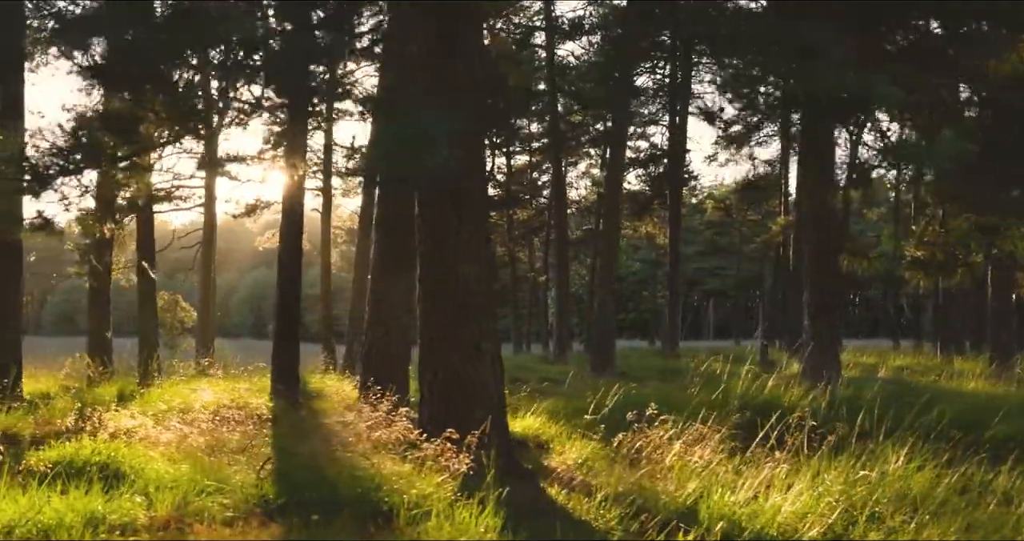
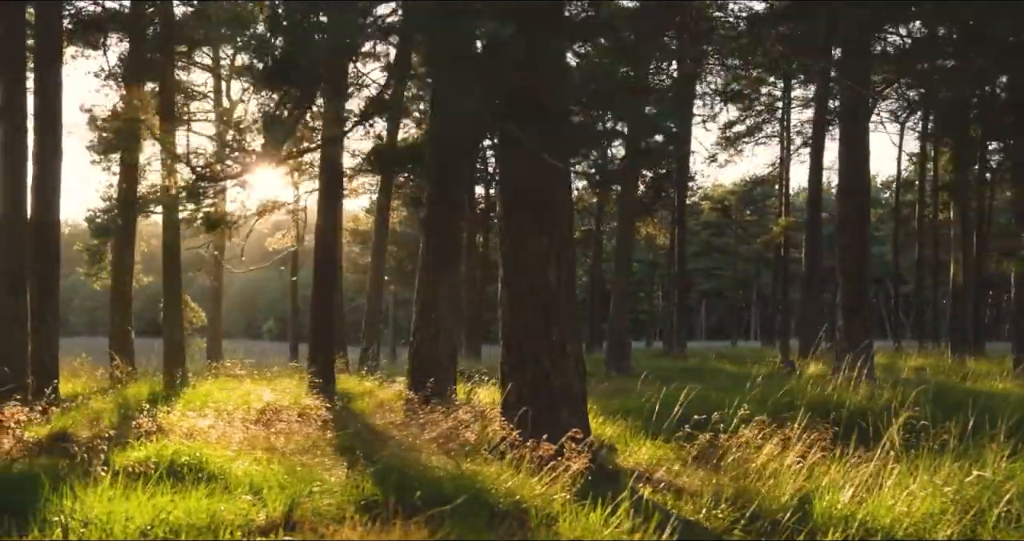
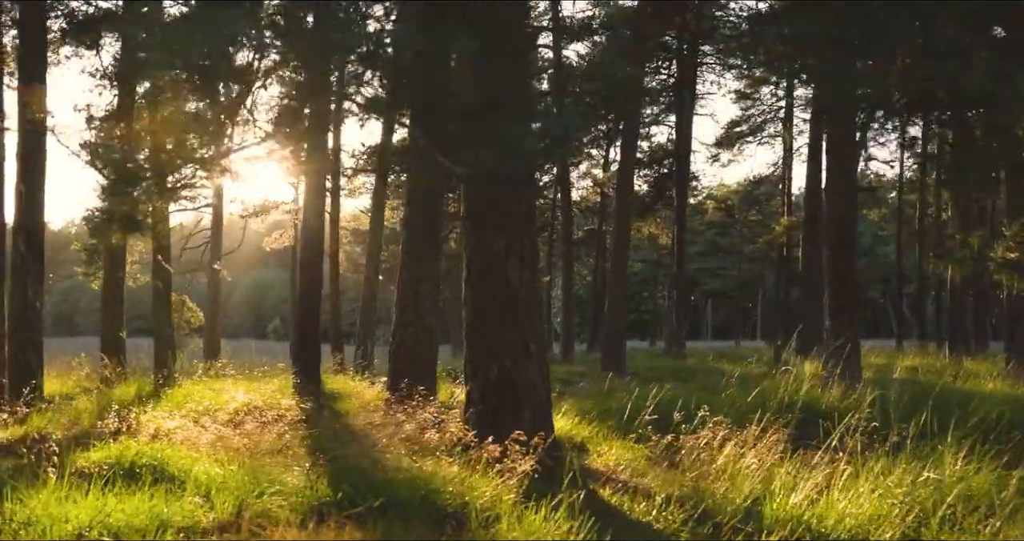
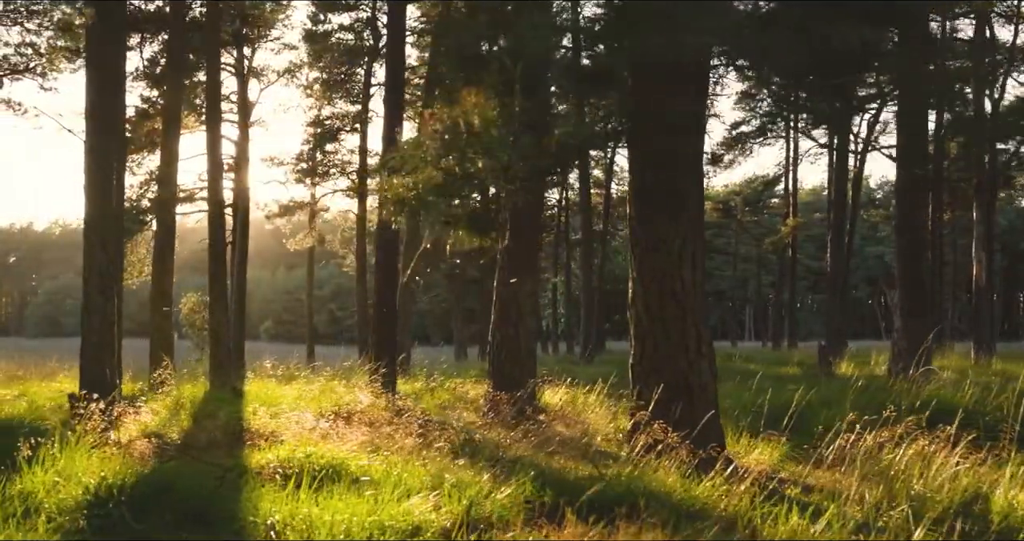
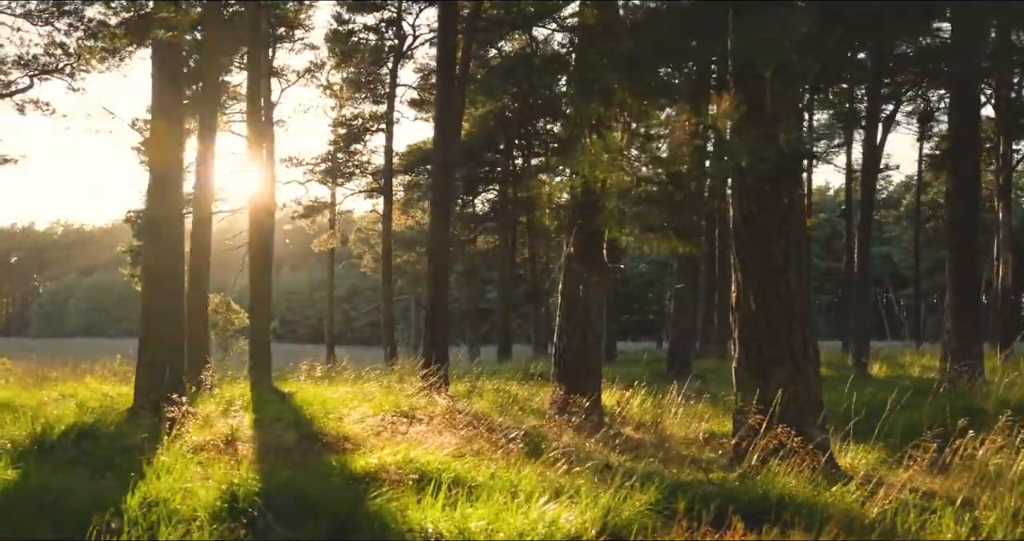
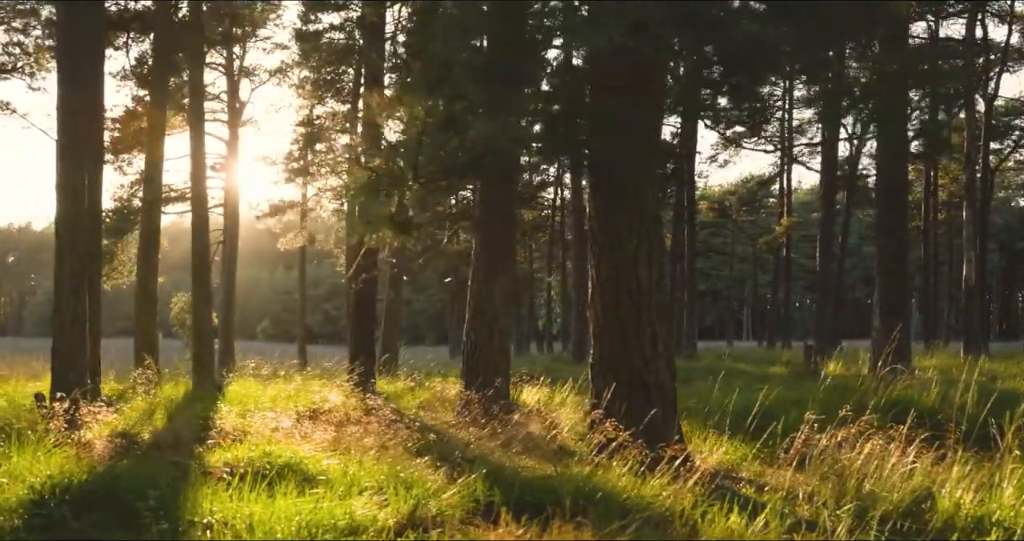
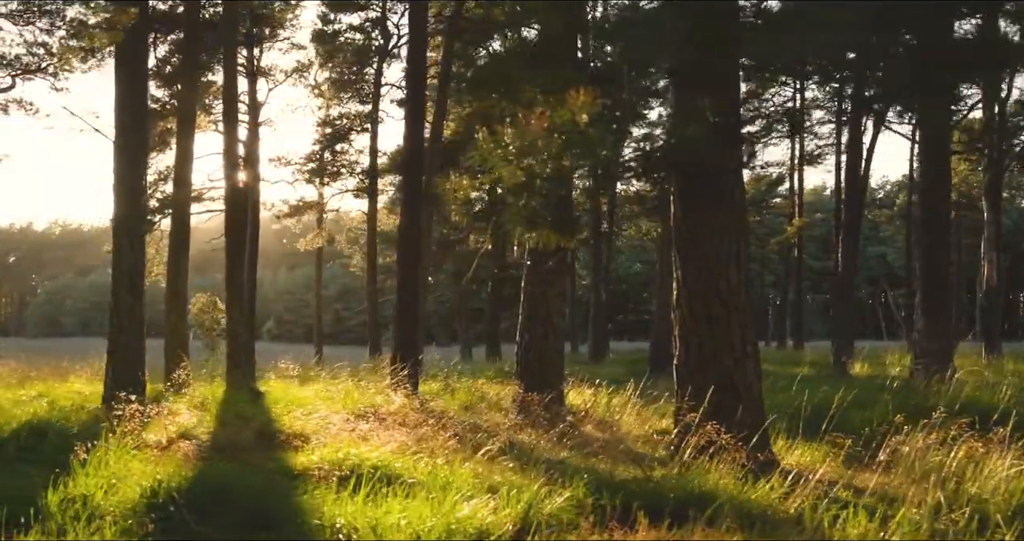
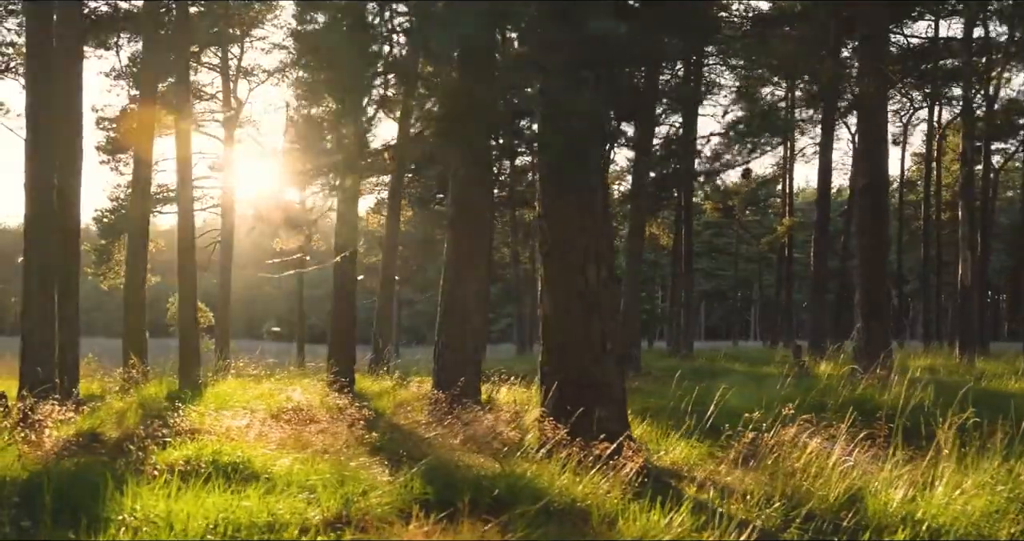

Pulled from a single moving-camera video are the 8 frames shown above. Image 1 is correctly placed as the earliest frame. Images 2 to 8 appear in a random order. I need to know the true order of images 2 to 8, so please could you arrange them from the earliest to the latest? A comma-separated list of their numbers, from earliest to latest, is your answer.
3, 2, 8, 6, 4, 7, 5
